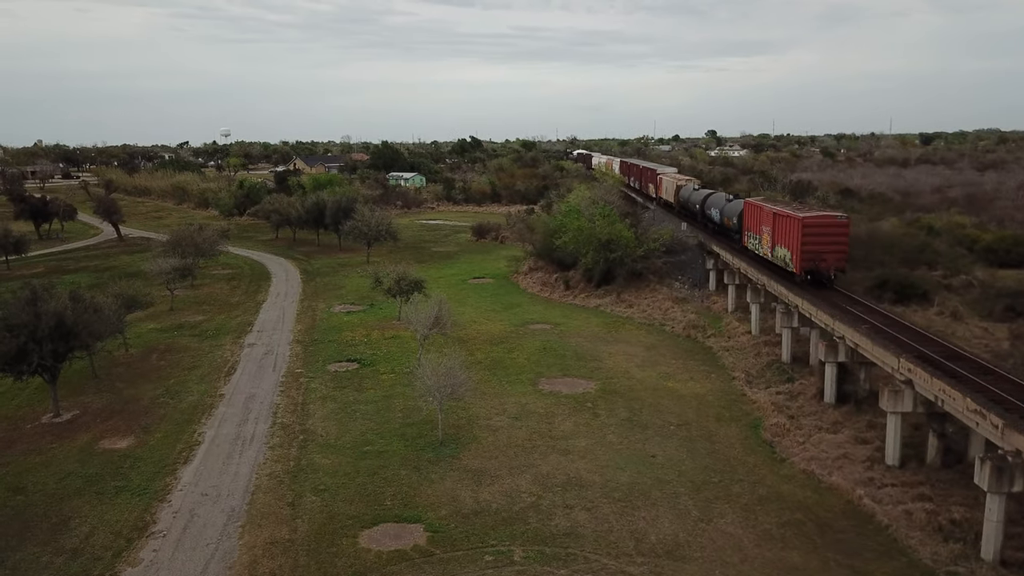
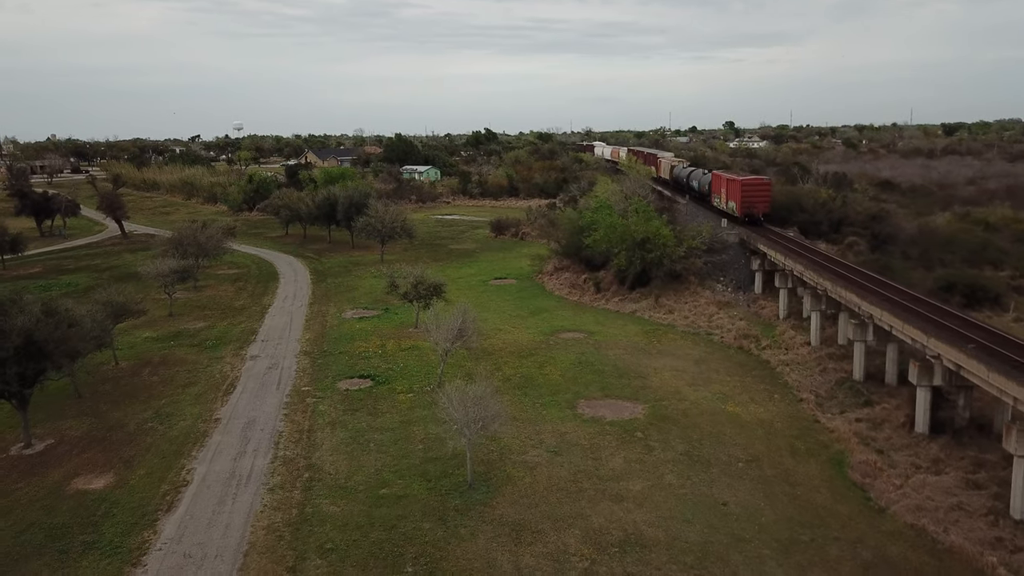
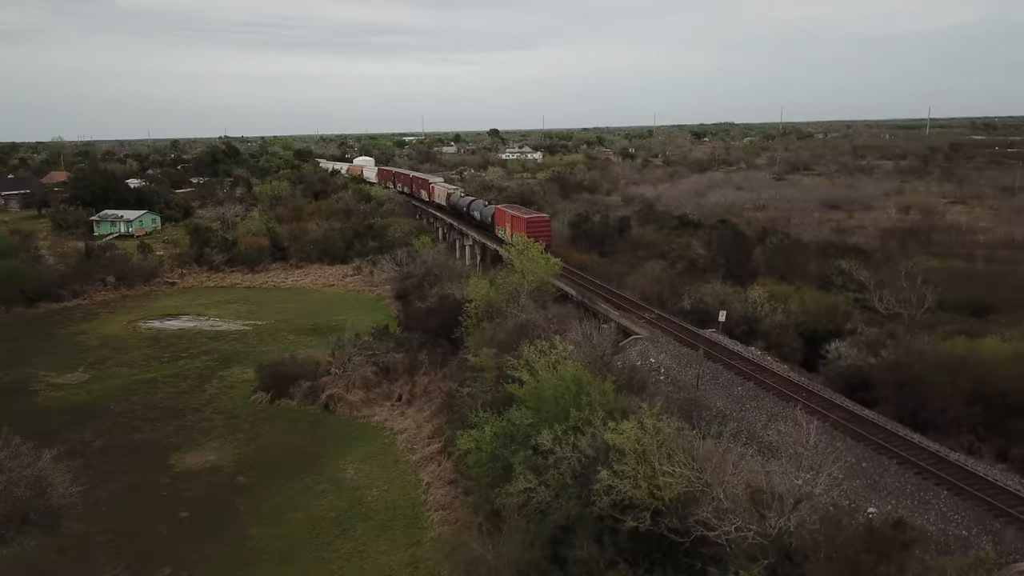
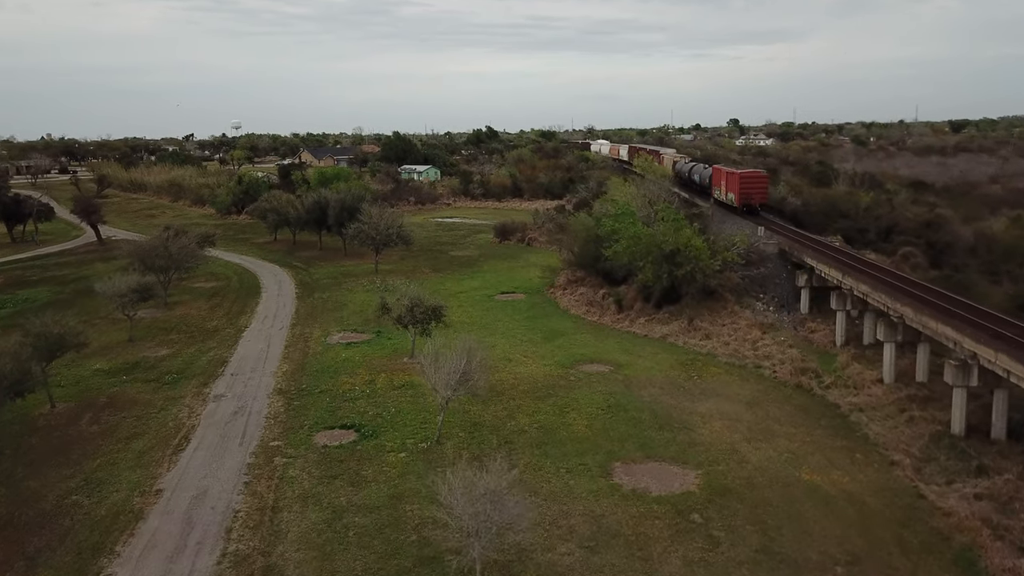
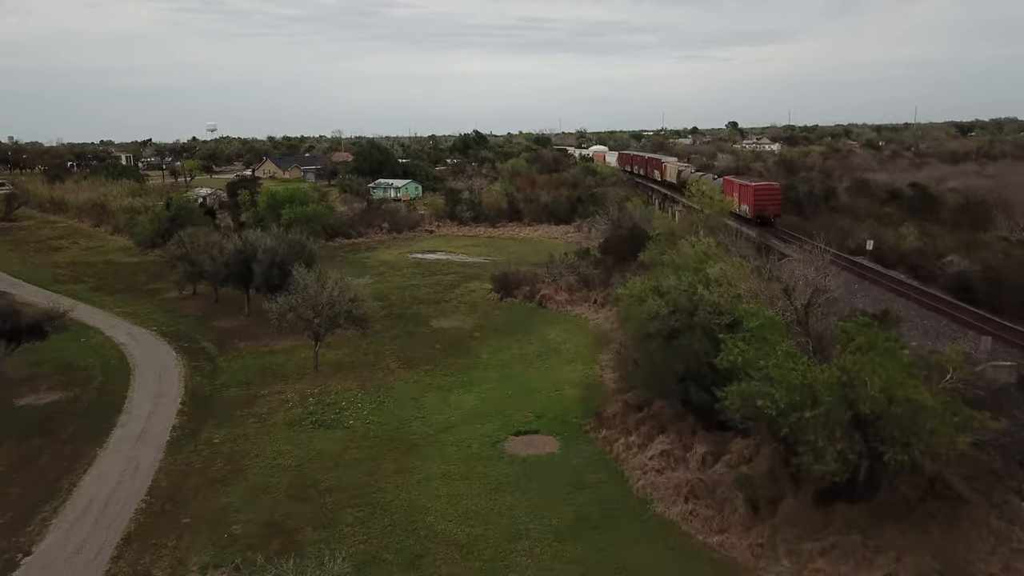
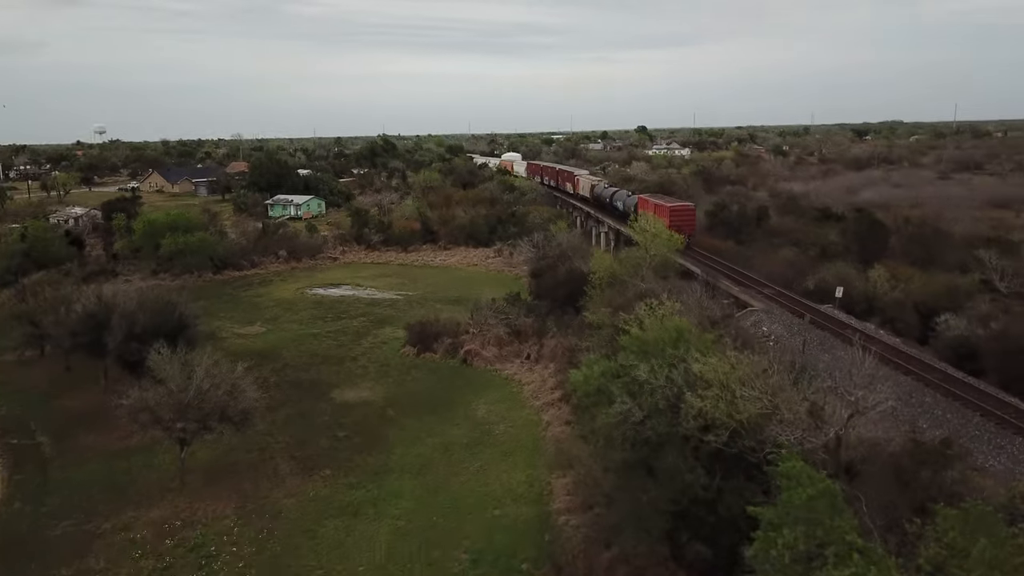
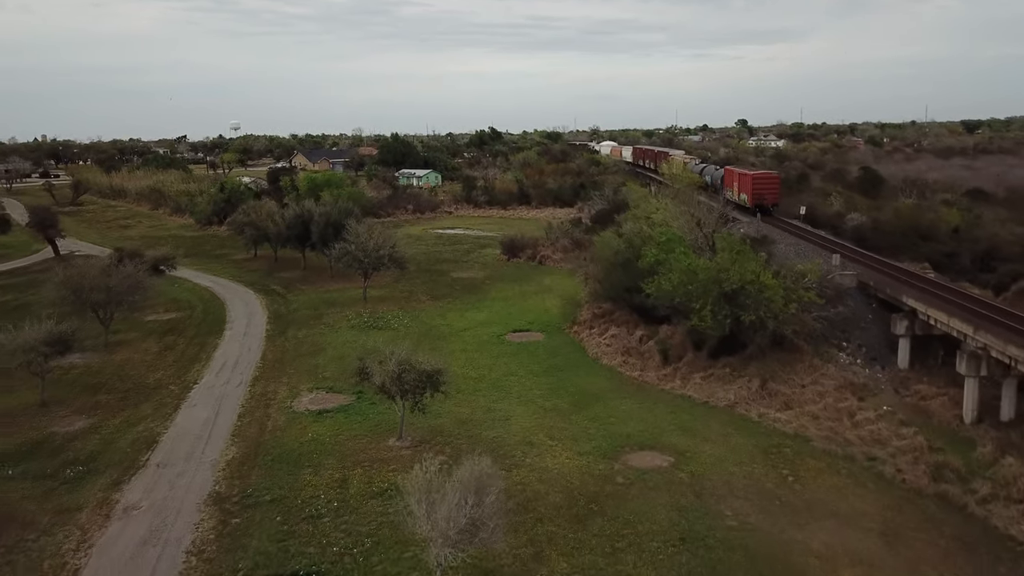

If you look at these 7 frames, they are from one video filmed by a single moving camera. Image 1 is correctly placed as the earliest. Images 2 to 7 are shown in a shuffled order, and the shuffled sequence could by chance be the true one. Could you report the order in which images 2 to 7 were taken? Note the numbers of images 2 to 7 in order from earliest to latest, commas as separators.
2, 4, 7, 5, 6, 3
